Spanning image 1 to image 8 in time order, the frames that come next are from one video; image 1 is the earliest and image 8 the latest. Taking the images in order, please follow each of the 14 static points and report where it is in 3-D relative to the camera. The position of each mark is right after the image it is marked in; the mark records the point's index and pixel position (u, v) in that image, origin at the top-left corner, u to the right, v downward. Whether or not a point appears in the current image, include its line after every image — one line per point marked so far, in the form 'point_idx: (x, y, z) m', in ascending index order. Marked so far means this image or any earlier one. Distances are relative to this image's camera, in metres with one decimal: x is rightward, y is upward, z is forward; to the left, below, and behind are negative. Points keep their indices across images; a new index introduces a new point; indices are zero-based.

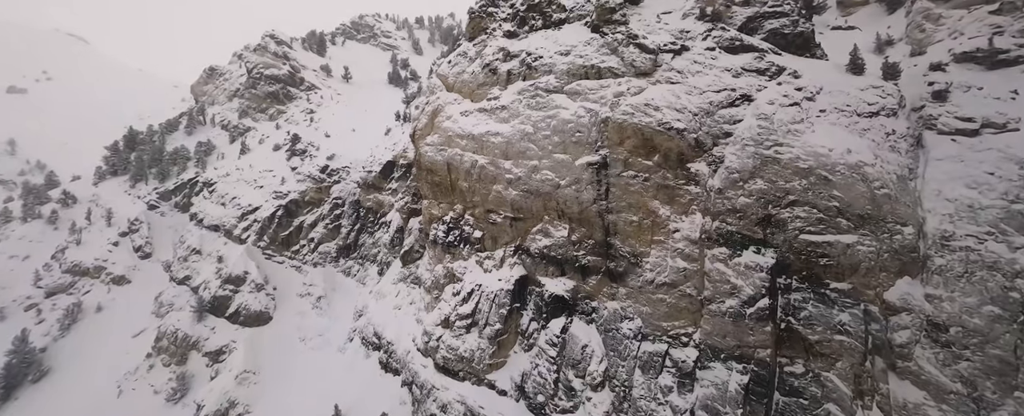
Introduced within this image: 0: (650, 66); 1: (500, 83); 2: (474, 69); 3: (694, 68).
0: (+5.4, +5.5, +15.5) m
1: (-0.6, +5.8, +18.5) m
2: (-1.8, +6.7, +19.3) m
3: (+7.0, +5.3, +15.3) m
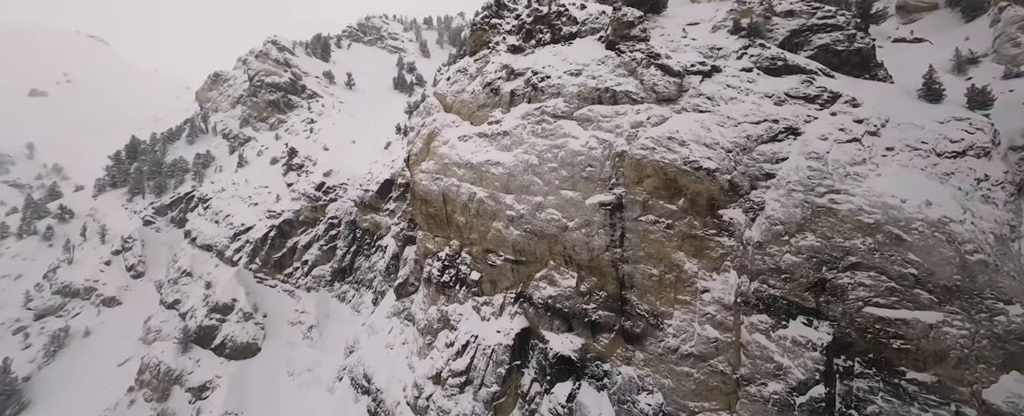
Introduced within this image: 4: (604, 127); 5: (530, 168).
0: (+5.4, +3.9, +13.1) m
1: (-0.4, +4.2, +16.4) m
2: (-1.6, +5.2, +17.2) m
3: (+7.0, +3.7, +12.9) m
4: (+3.2, +2.8, +13.7) m
5: (+0.7, +1.5, +14.7) m
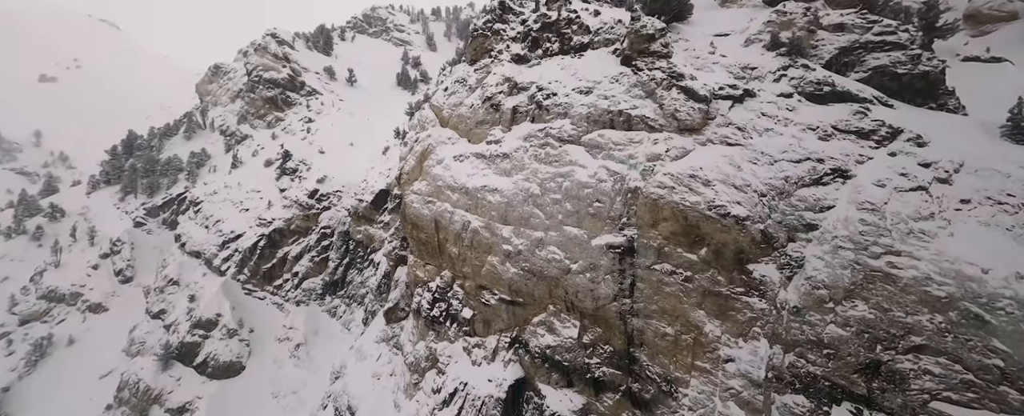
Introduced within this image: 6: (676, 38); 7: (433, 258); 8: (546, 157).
0: (+5.4, +2.5, +11.3) m
1: (-0.3, +3.2, +14.7) m
2: (-1.5, +4.1, +15.5) m
3: (+7.0, +2.3, +11.0) m
4: (+3.2, +1.6, +11.9) m
5: (+0.6, +0.3, +13.0) m
6: (+5.6, +5.8, +13.4) m
7: (-3.0, -1.9, +15.3) m
8: (+1.2, +1.7, +13.2) m
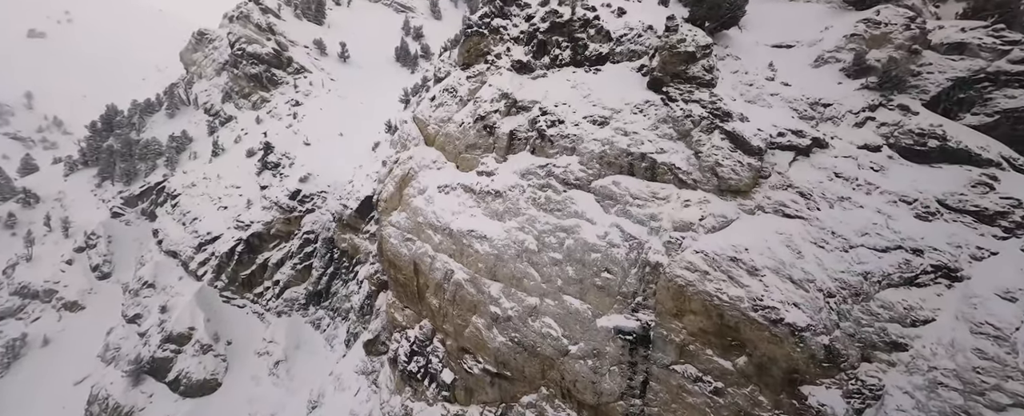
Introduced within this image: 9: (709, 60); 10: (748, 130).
0: (+5.1, +0.6, +8.5) m
1: (-0.5, +1.8, +11.9) m
2: (-1.6, +2.9, +12.7) m
3: (+6.7, +0.4, +8.2) m
4: (+2.9, -0.2, +9.3) m
5: (+0.4, -1.2, +10.5) m
6: (+5.5, +4.1, +10.3) m
7: (-3.3, -3.2, +13.1) m
8: (+1.0, +0.1, +10.5) m
9: (+4.8, +3.6, +9.6) m
10: (+5.3, +1.8, +8.8) m
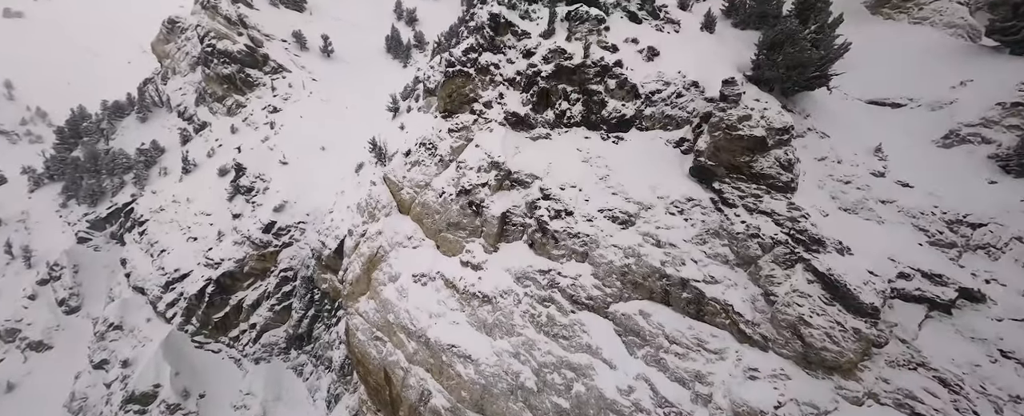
0: (+4.9, -2.0, +5.7) m
1: (-0.7, -0.7, +9.1) m
2: (-1.8, +0.5, +9.8) m
3: (+6.5, -2.3, +5.4) m
4: (+2.7, -2.8, +6.6) m
5: (+0.2, -3.7, +8.0) m
6: (+5.3, +1.5, +7.2) m
7: (-3.4, -5.5, +10.7) m
8: (+0.8, -2.4, +7.8) m
9: (+4.6, +1.1, +6.6) m
10: (+5.1, -0.9, +5.9) m
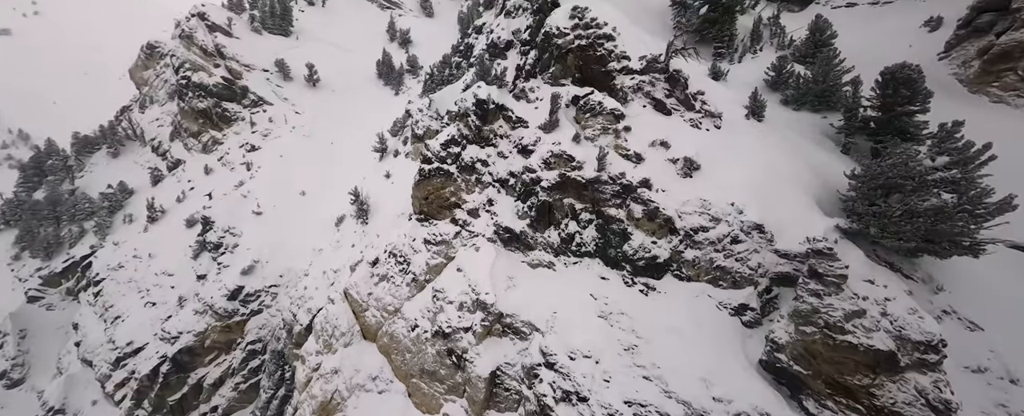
0: (+4.7, -4.6, +3.3) m
1: (-0.8, -3.4, +6.8) m
2: (-1.9, -2.3, +7.5) m
3: (+6.3, -4.9, +3.0) m
4: (+2.6, -5.4, +4.2) m
5: (+0.1, -6.4, +5.5) m
6: (+5.1, -1.1, +4.9) m
7: (-3.5, -8.3, +8.3) m
8: (+0.7, -5.1, +5.4) m
9: (+4.4, -1.6, +4.3) m
10: (+4.9, -3.5, +3.5) m
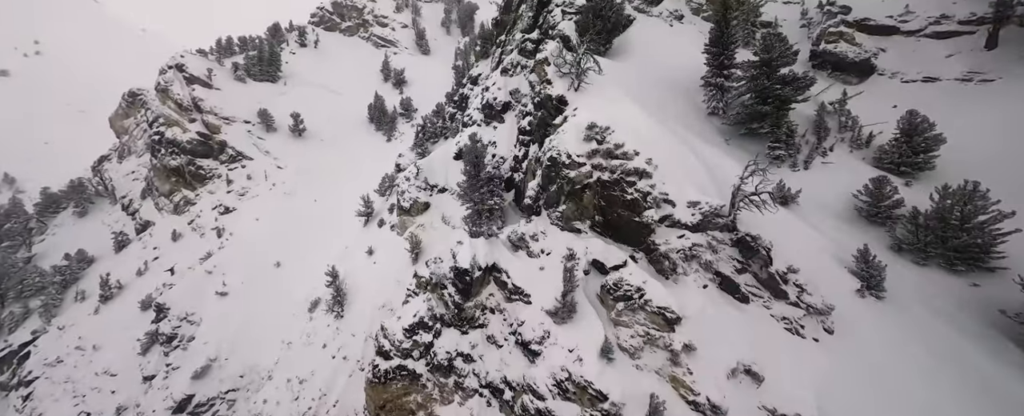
0: (+4.7, -7.2, +0.3) m
1: (-0.8, -6.3, +3.9) m
2: (-1.9, -5.2, +4.7) m
3: (+6.4, -7.5, 0.0) m
4: (+2.6, -8.1, +1.2) m
5: (+0.1, -9.2, +2.5) m
6: (+5.1, -3.8, +2.1) m
7: (-3.5, -11.3, +5.1) m
8: (+0.7, -7.9, +2.4) m
9: (+4.4, -4.3, +1.5) m
10: (+4.9, -6.1, +0.6) m
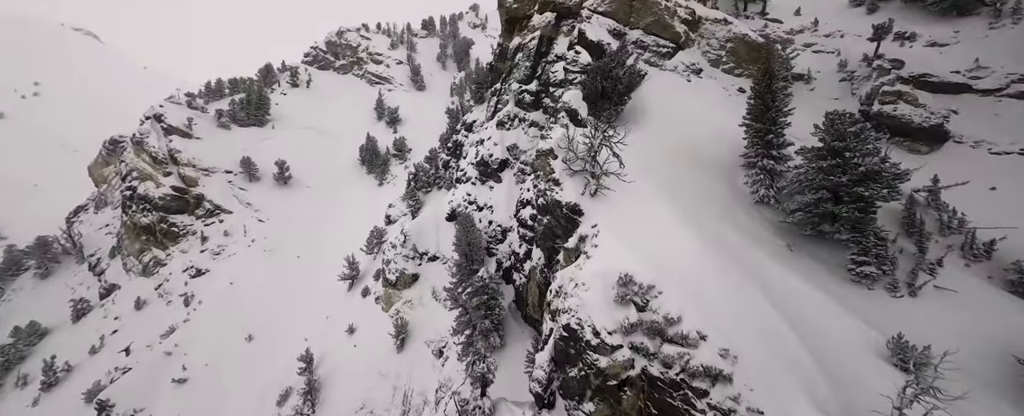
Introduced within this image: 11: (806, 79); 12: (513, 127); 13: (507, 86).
0: (+4.9, -8.8, -2.3) m
1: (-0.7, -8.2, +1.3) m
2: (-1.8, -7.2, +2.2) m
3: (+6.5, -9.0, -2.6) m
4: (+2.7, -9.8, -1.5) m
5: (+0.3, -11.0, -0.3) m
6: (+5.2, -5.5, -0.3) m
7: (-3.3, -13.3, +2.2) m
8: (+0.8, -9.7, -0.2) m
9: (+4.5, -5.9, -0.9) m
10: (+5.1, -7.7, -1.9) m
11: (+12.3, +5.7, +16.8) m
12: (0.0, +3.2, +16.0) m
13: (-0.4, +5.5, +18.3) m
